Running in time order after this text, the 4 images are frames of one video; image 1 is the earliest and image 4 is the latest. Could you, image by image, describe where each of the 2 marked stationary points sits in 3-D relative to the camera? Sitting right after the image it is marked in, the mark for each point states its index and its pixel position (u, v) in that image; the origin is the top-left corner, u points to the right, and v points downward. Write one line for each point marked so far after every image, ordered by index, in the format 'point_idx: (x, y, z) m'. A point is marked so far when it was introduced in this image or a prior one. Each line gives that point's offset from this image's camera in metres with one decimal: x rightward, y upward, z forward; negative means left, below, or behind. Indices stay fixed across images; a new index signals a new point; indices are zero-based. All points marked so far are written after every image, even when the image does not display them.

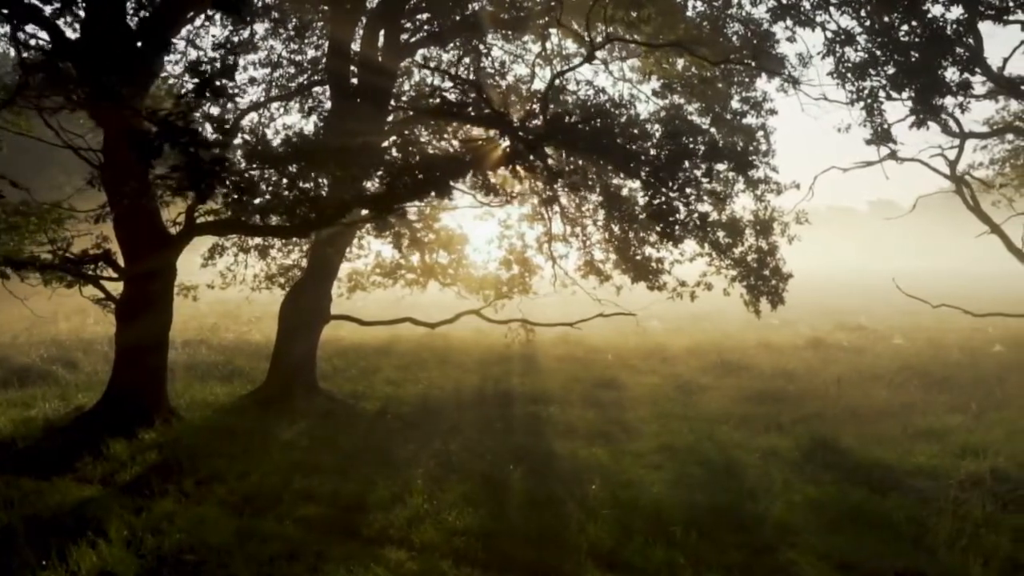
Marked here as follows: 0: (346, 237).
0: (-2.7, +0.8, +14.8) m
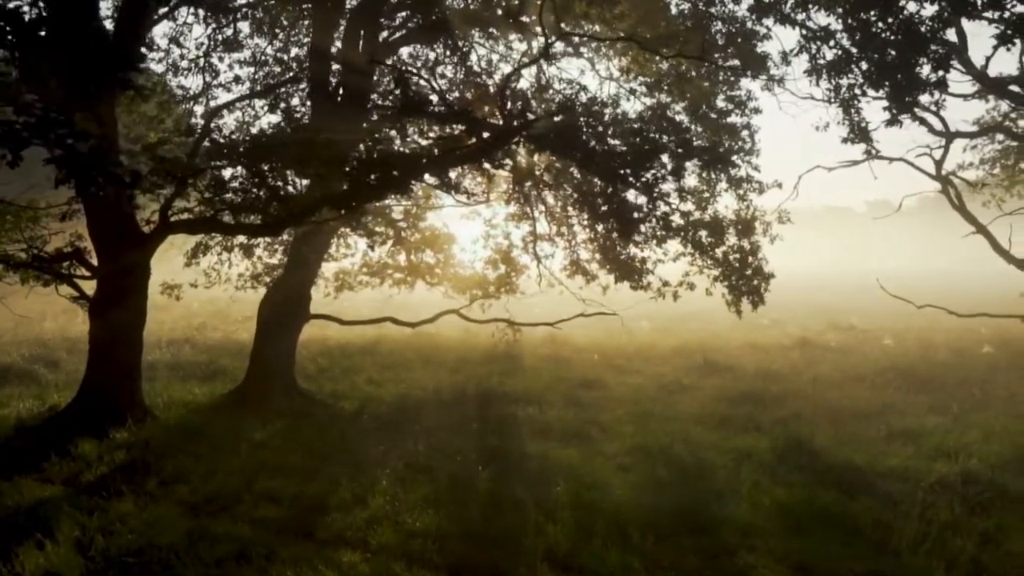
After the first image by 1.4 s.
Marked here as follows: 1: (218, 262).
0: (-3.1, +0.8, +14.7) m
1: (-6.2, +0.6, +18.9) m
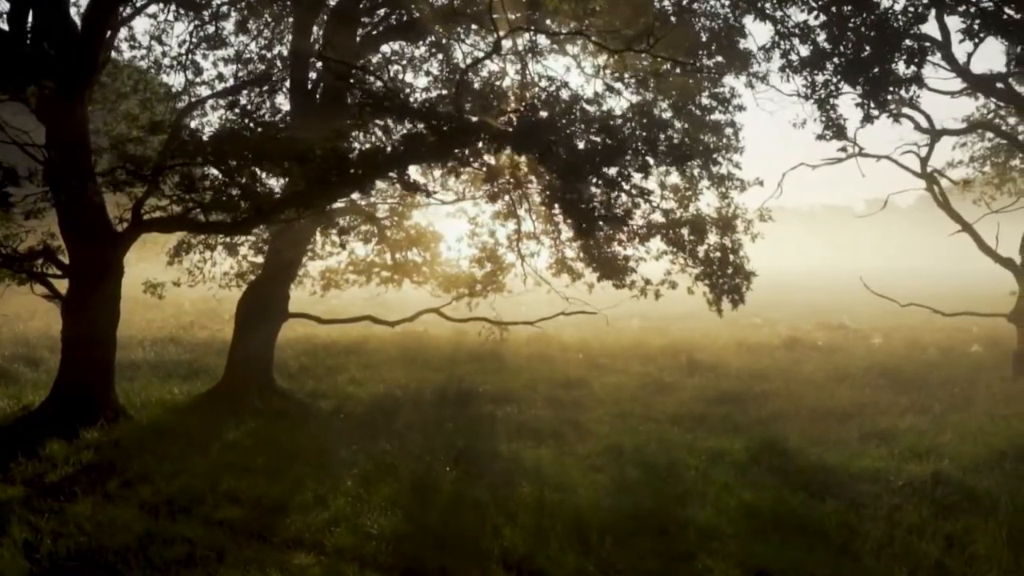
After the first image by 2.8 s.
0: (-3.4, +0.9, +14.6) m
1: (-6.6, +0.6, +18.9) m
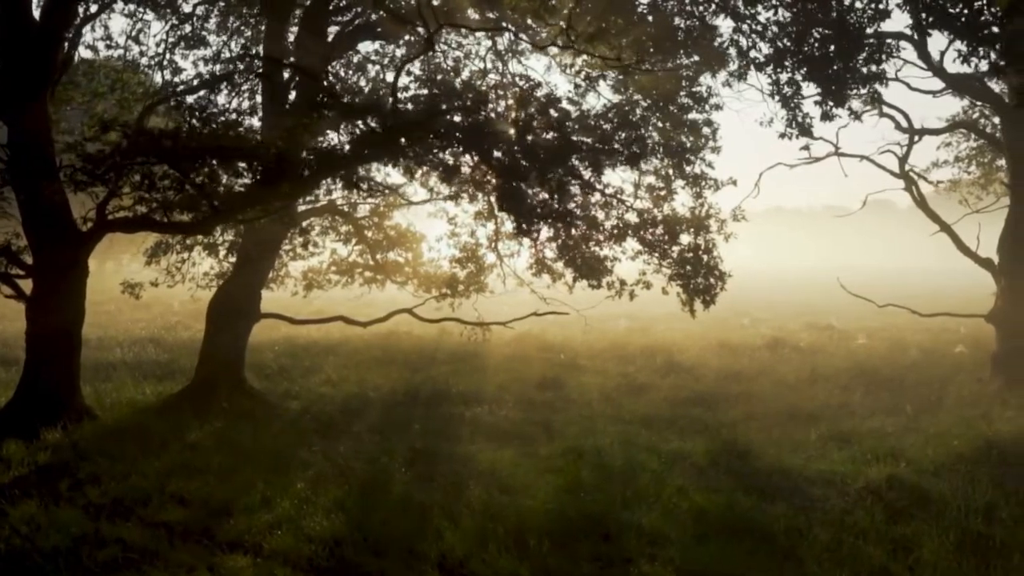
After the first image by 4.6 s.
0: (-3.9, +0.8, +14.6) m
1: (-7.0, +0.6, +18.8) m
